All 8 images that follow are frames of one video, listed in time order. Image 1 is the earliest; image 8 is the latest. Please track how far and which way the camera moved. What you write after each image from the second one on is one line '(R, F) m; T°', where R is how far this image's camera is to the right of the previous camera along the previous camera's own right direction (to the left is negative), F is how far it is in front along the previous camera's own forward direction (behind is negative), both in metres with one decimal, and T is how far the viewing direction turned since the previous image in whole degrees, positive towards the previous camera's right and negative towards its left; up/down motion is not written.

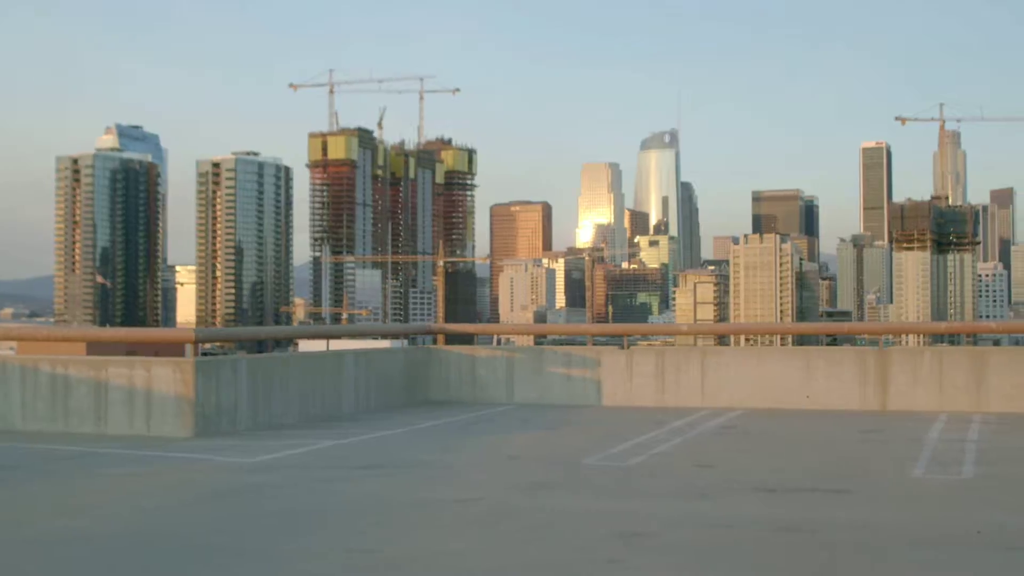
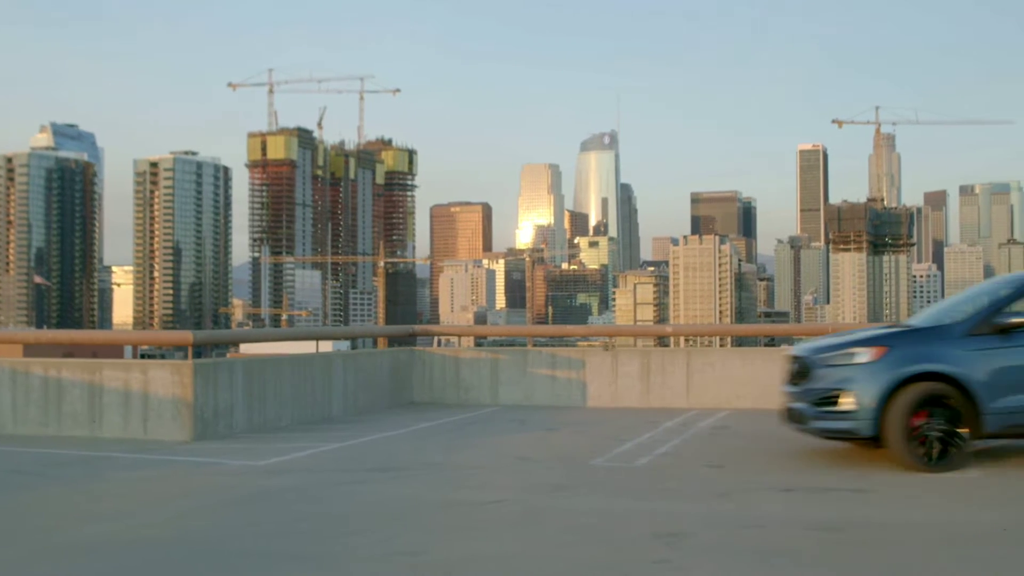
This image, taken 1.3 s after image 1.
(-0.4, +0.1) m; +3°
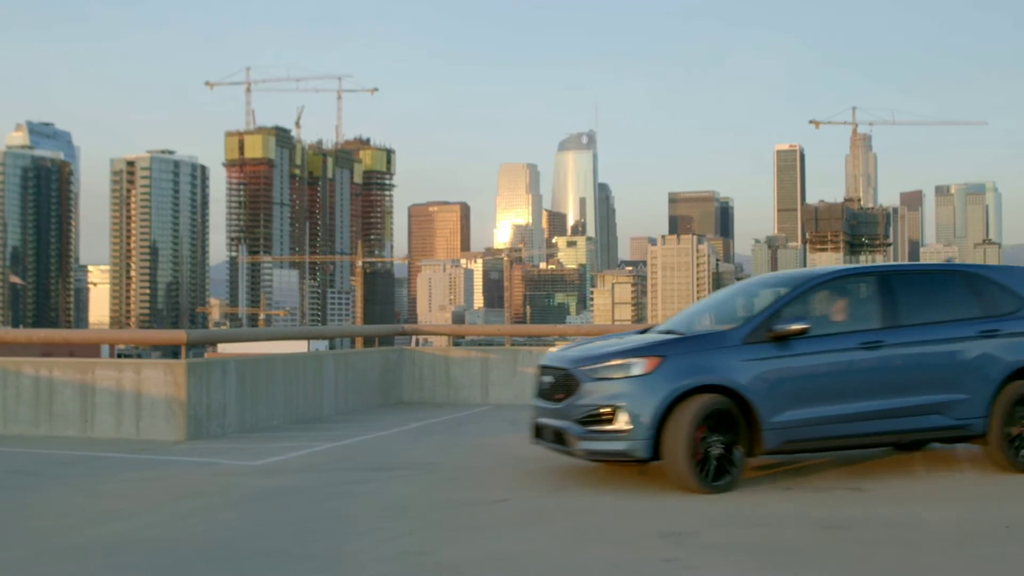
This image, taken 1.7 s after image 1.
(-0.1, 0.0) m; +1°
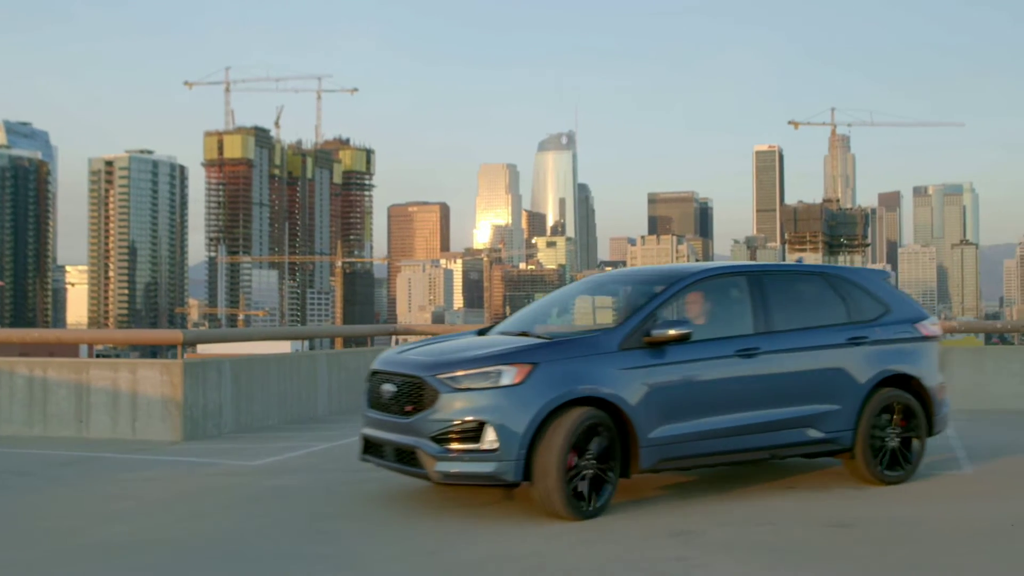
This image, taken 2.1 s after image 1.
(-0.3, +0.1) m; +1°
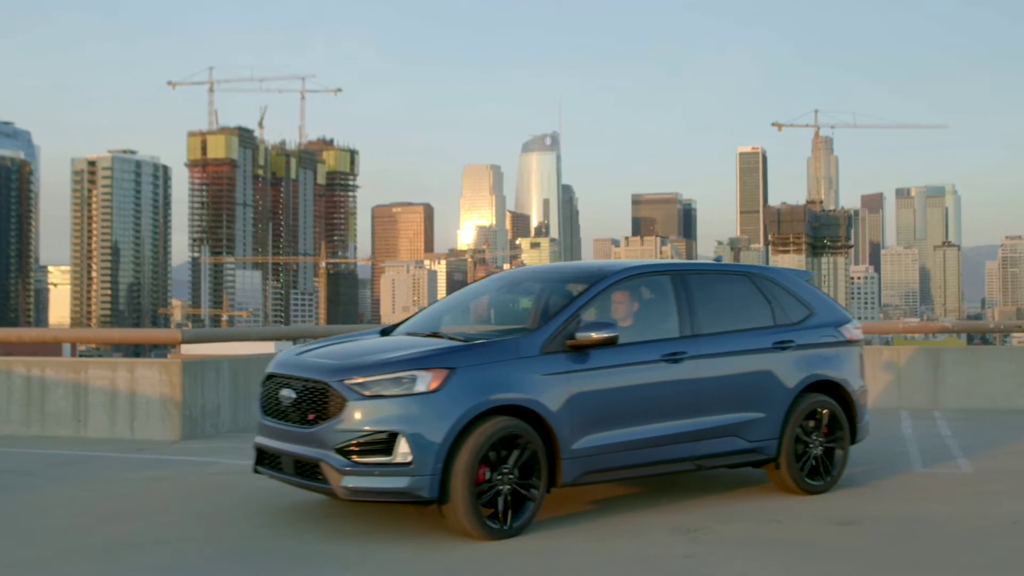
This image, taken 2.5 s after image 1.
(+0.2, -0.6) m; +1°
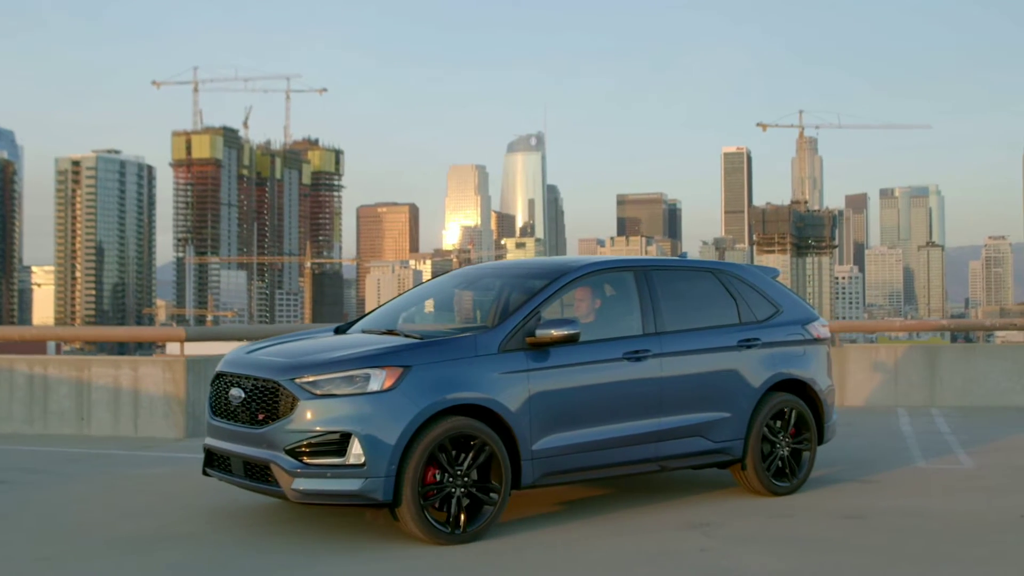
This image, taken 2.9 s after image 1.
(+0.1, -0.2) m; +1°
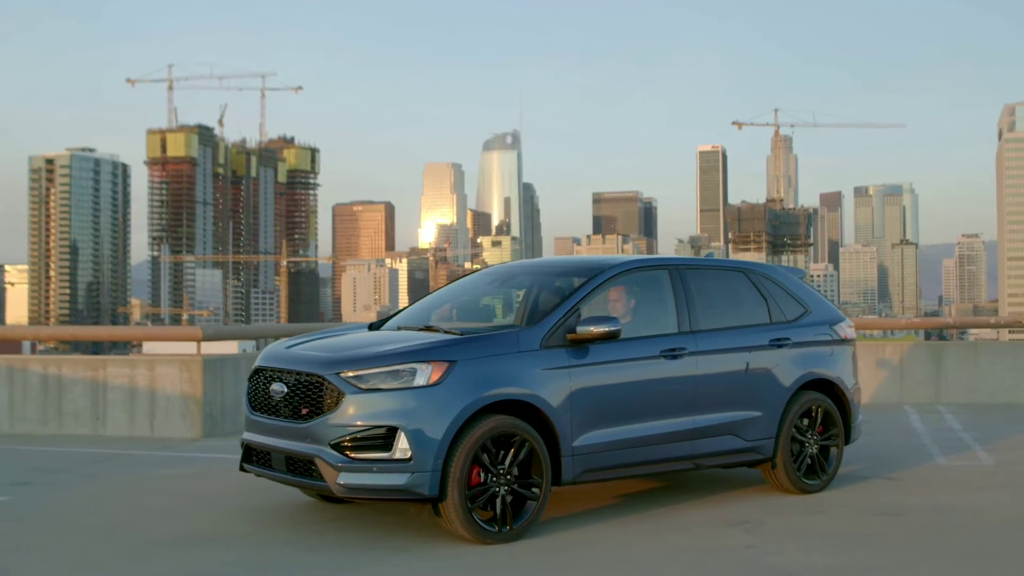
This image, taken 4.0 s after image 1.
(-0.3, +0.1) m; +1°
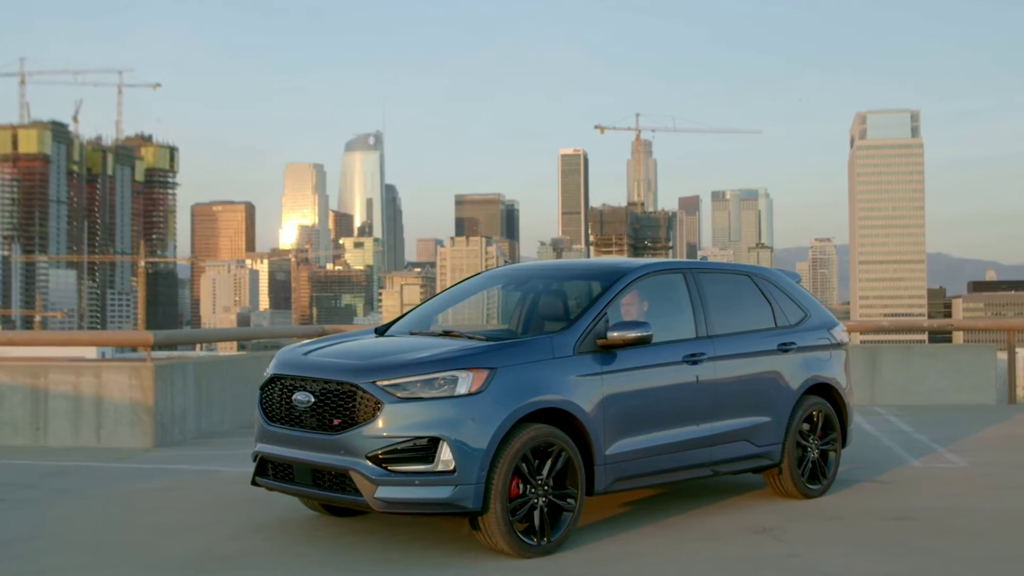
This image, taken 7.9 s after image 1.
(-0.9, +0.2) m; +7°
